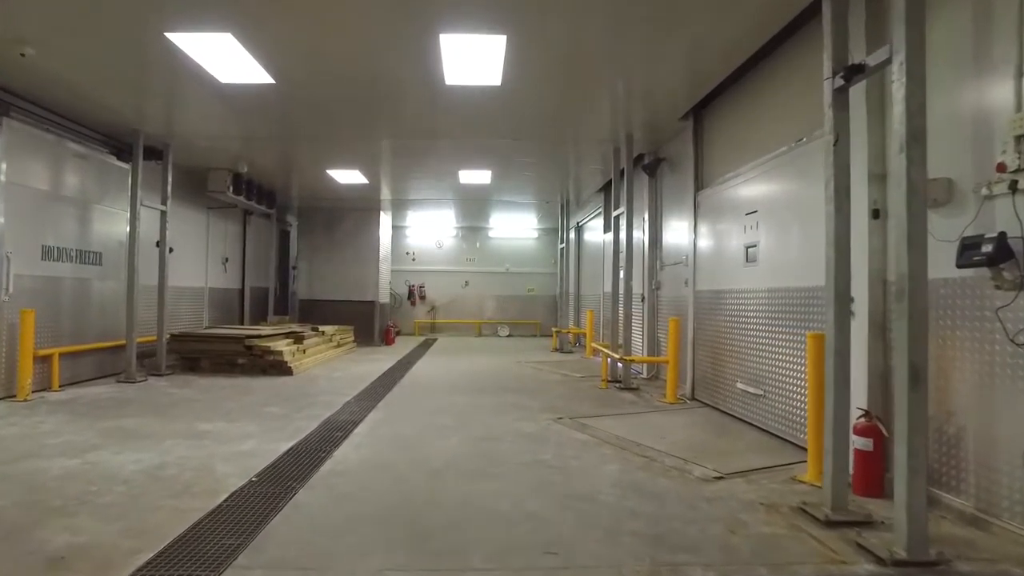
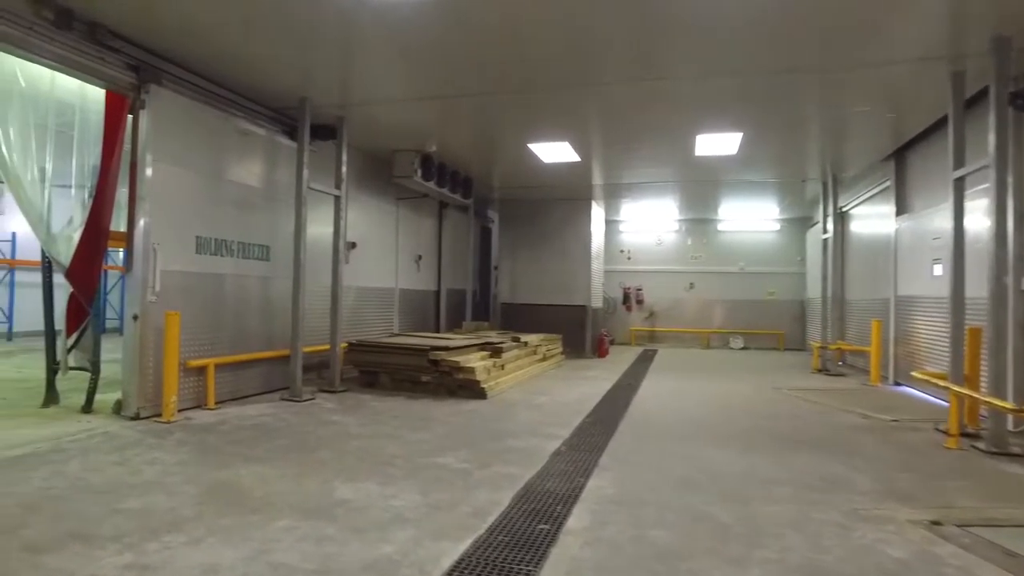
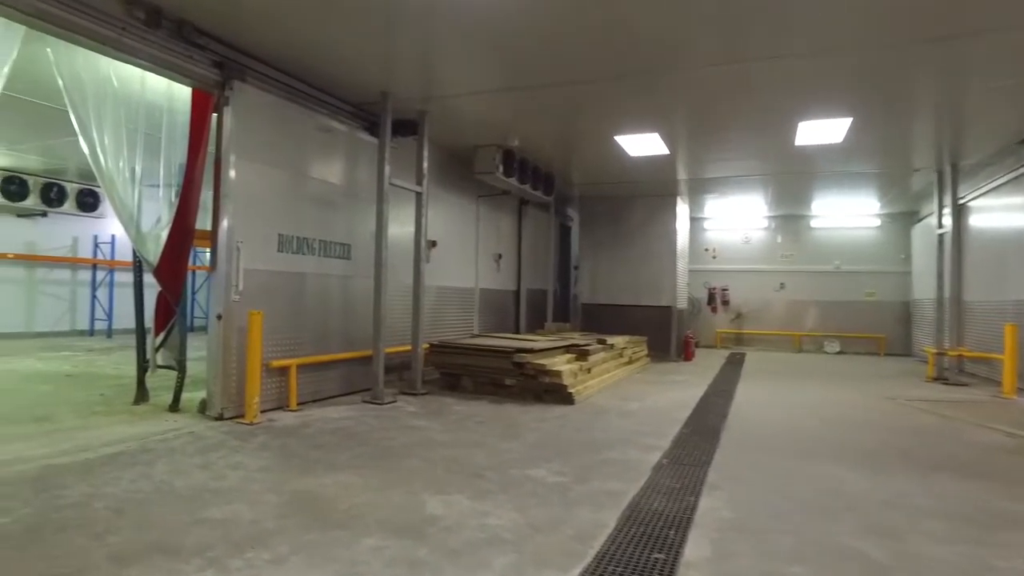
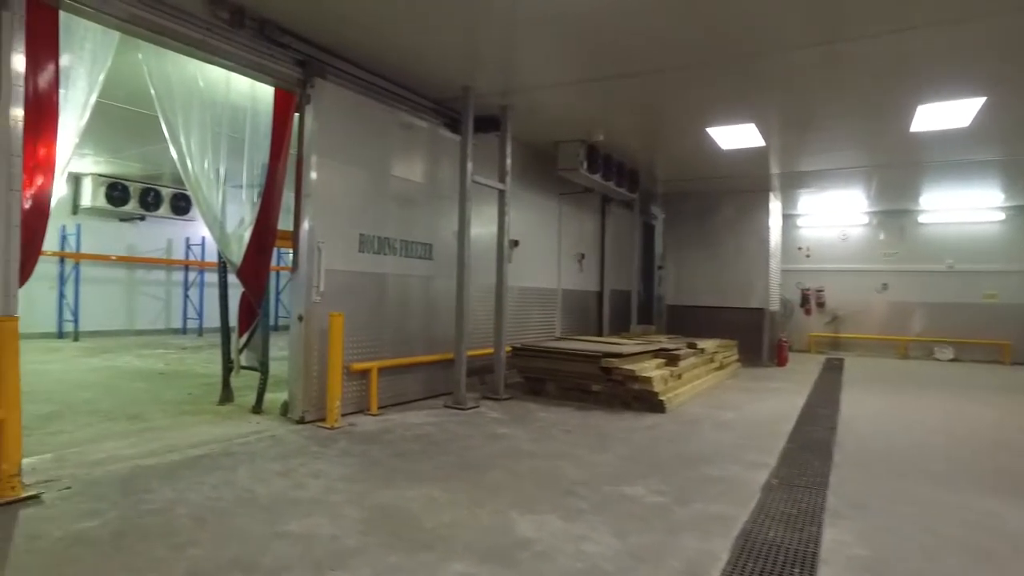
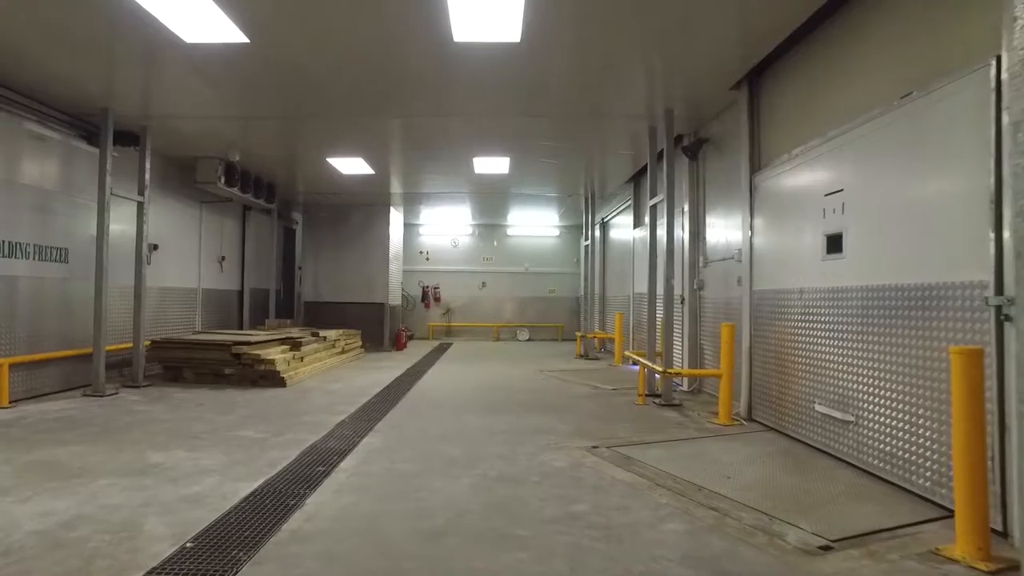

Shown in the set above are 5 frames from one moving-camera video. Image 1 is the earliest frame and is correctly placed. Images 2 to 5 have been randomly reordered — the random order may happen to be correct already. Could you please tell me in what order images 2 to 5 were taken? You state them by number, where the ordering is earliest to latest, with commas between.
5, 2, 3, 4
